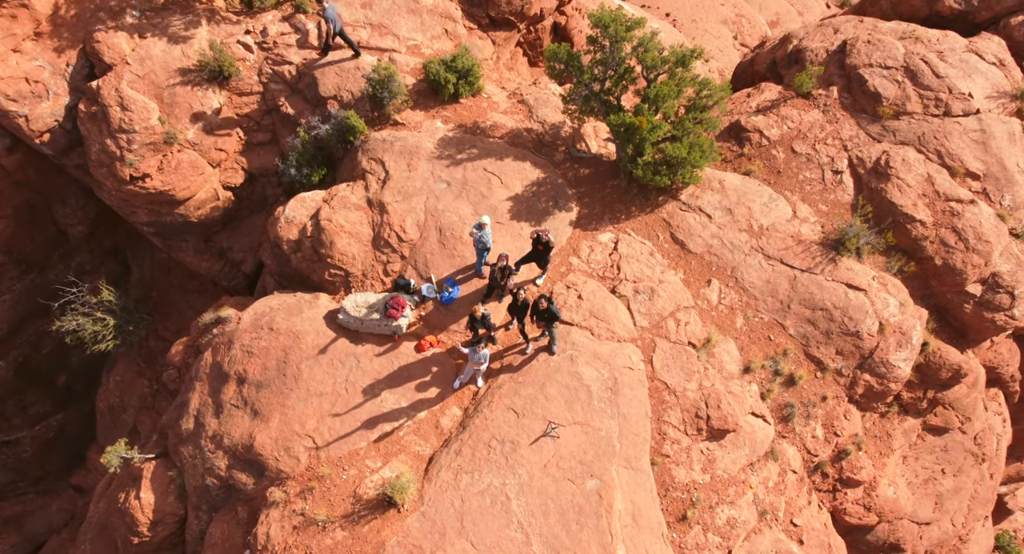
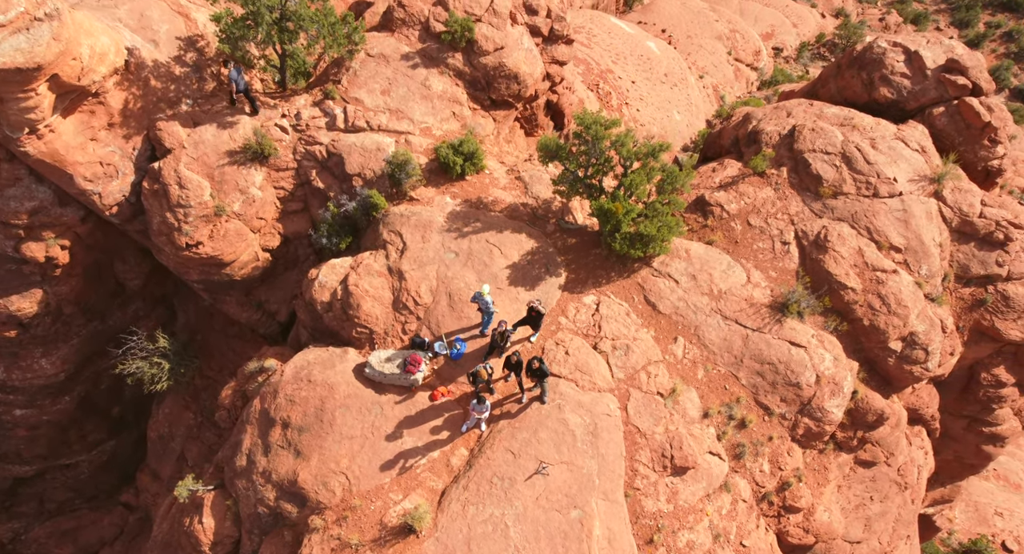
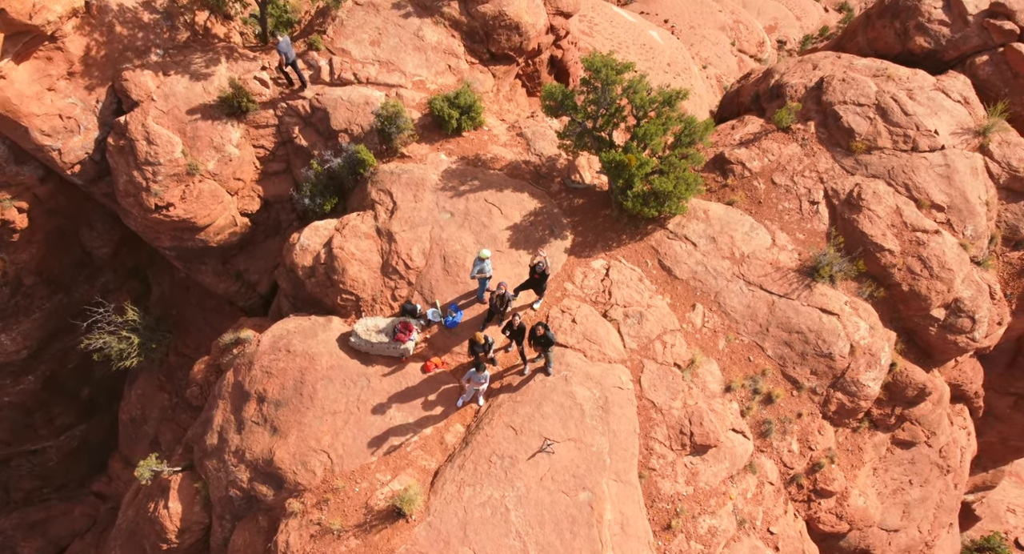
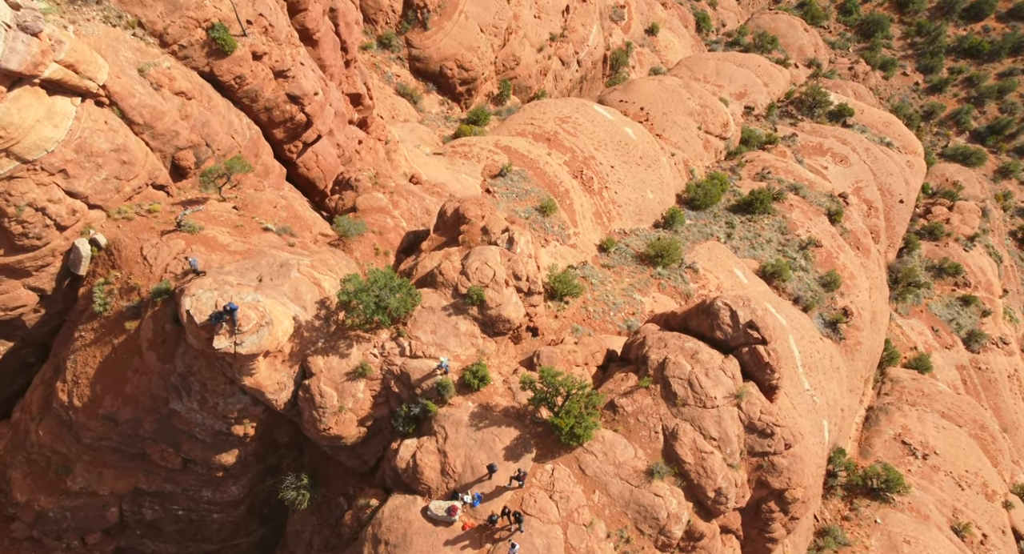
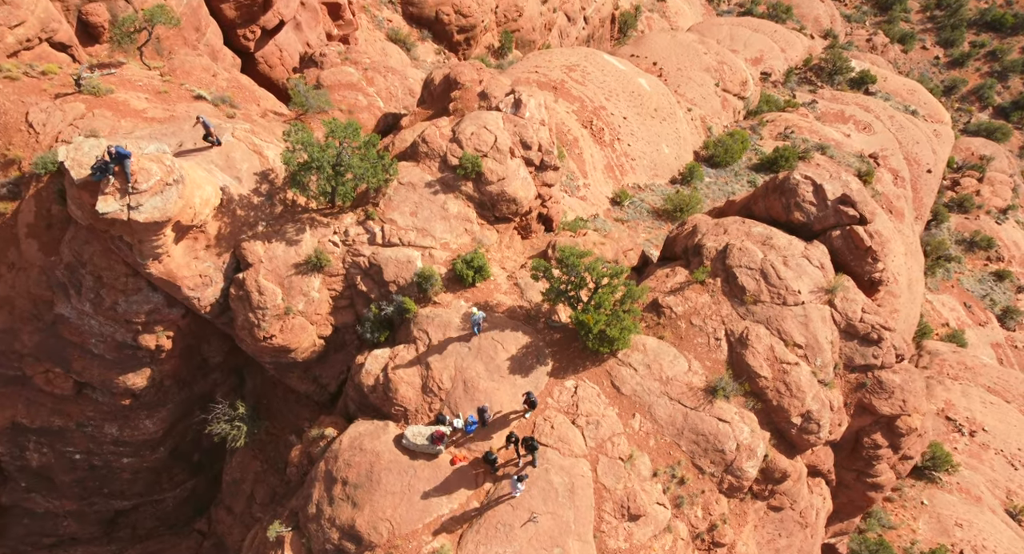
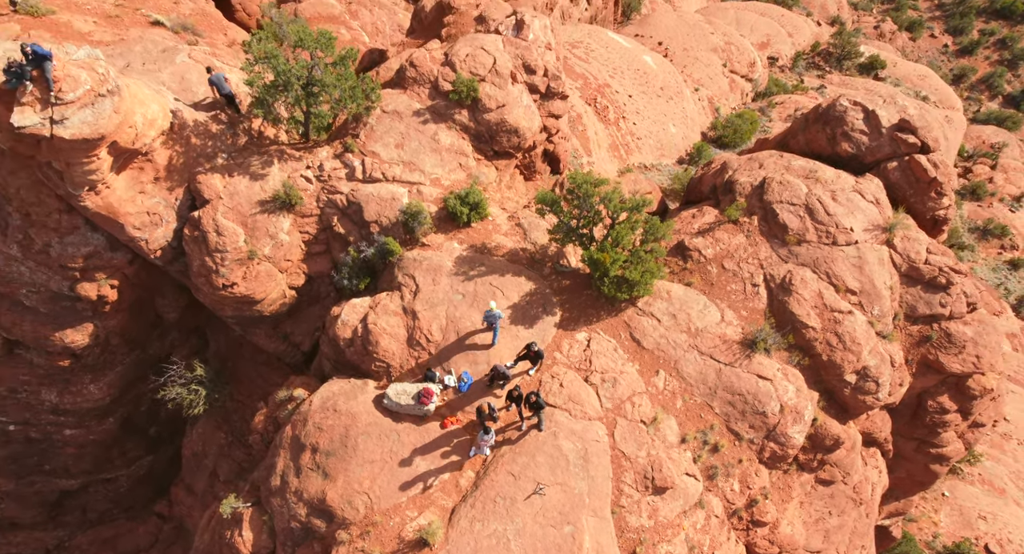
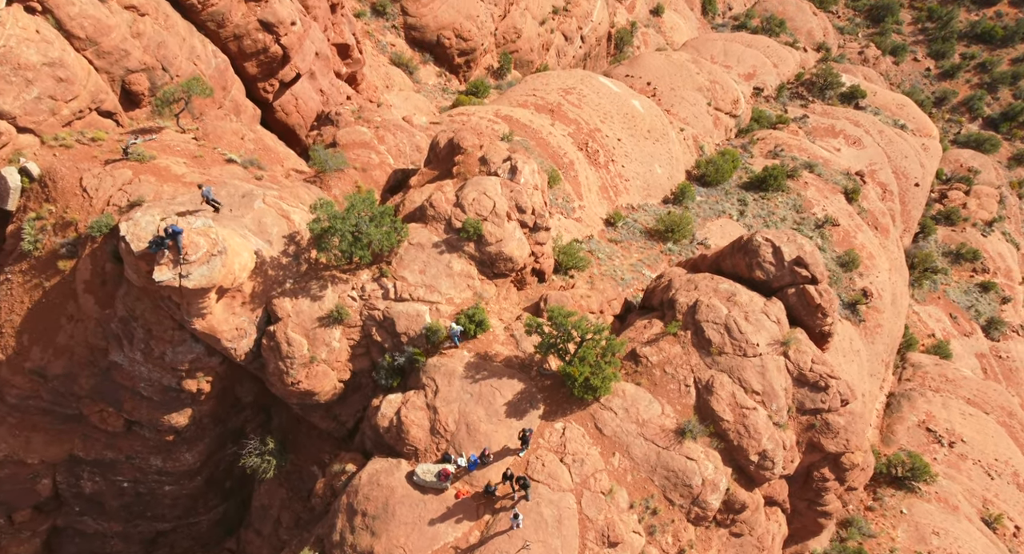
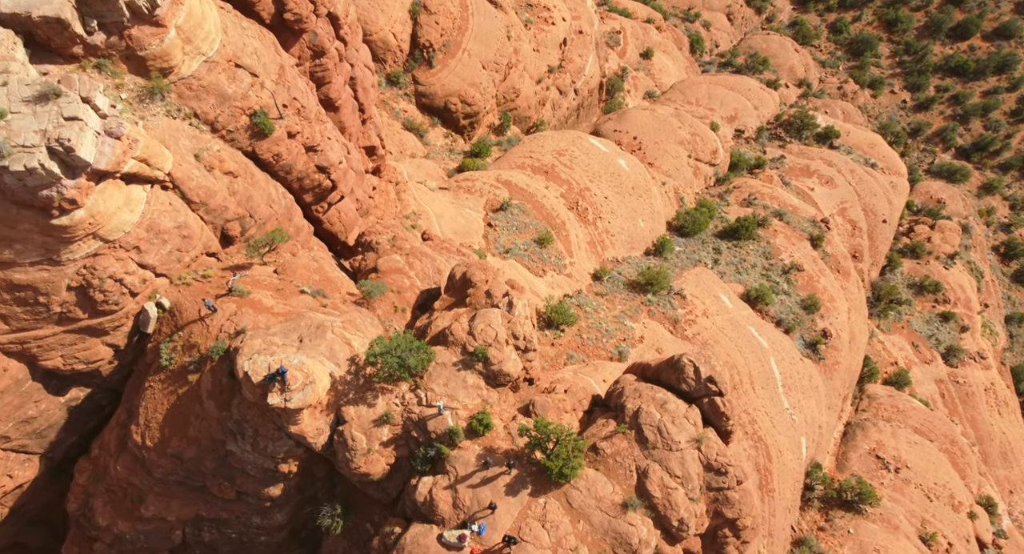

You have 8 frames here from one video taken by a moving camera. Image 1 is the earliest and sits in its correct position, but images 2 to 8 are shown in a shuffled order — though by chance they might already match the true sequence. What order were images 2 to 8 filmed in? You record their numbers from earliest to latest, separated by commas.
3, 2, 6, 5, 7, 4, 8
